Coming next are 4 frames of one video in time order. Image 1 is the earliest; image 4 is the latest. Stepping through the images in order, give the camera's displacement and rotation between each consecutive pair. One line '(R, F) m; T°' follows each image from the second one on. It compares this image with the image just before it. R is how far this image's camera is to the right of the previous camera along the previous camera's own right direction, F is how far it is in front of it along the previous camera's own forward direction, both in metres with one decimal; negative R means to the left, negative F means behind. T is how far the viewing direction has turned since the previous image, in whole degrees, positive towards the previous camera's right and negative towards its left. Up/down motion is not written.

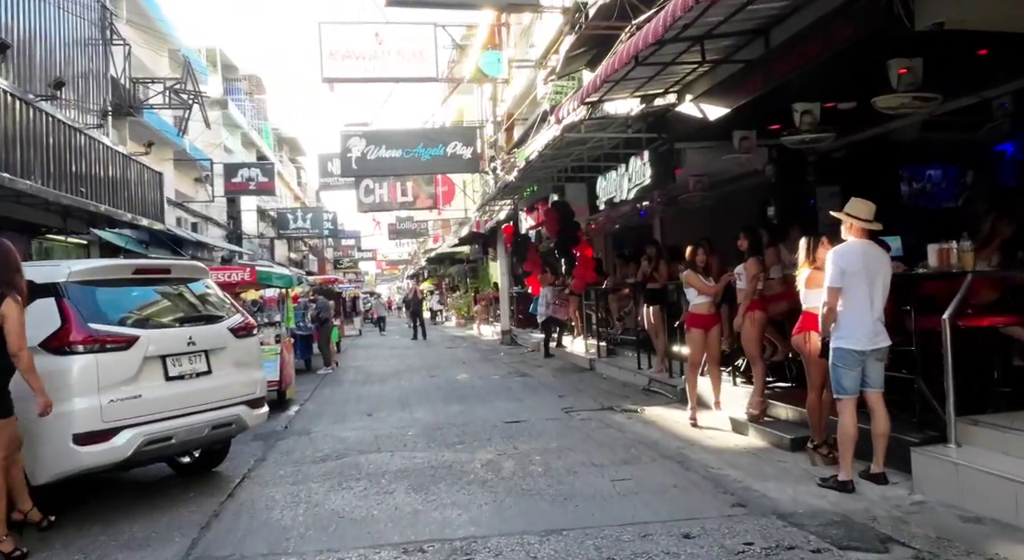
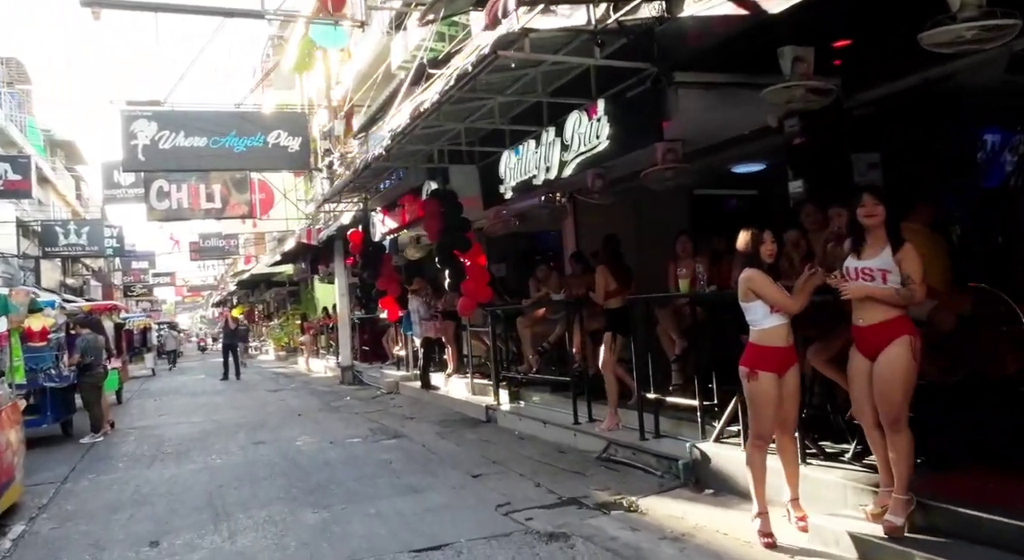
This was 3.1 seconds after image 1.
(-0.6, +4.0) m; +13°
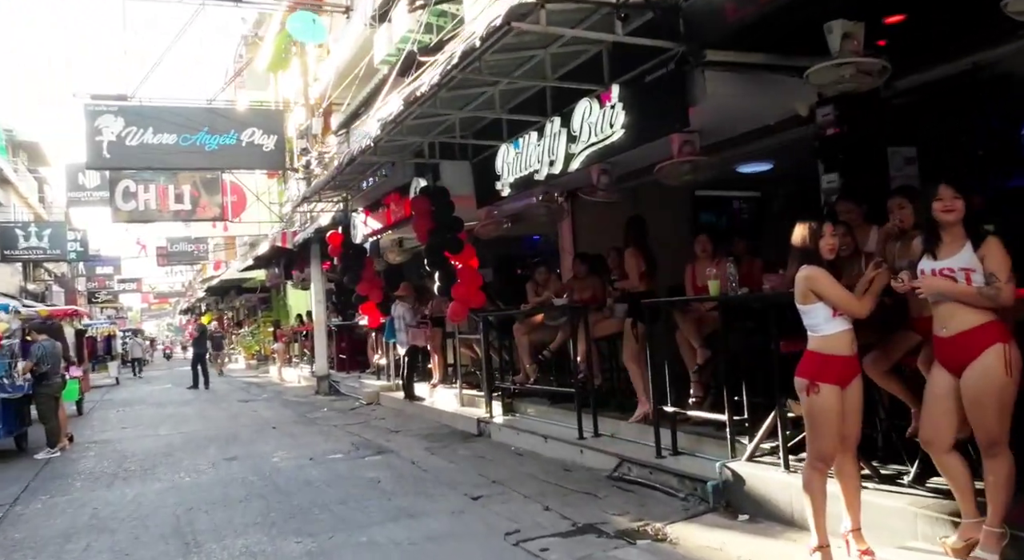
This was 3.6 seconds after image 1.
(-0.3, +0.6) m; +2°
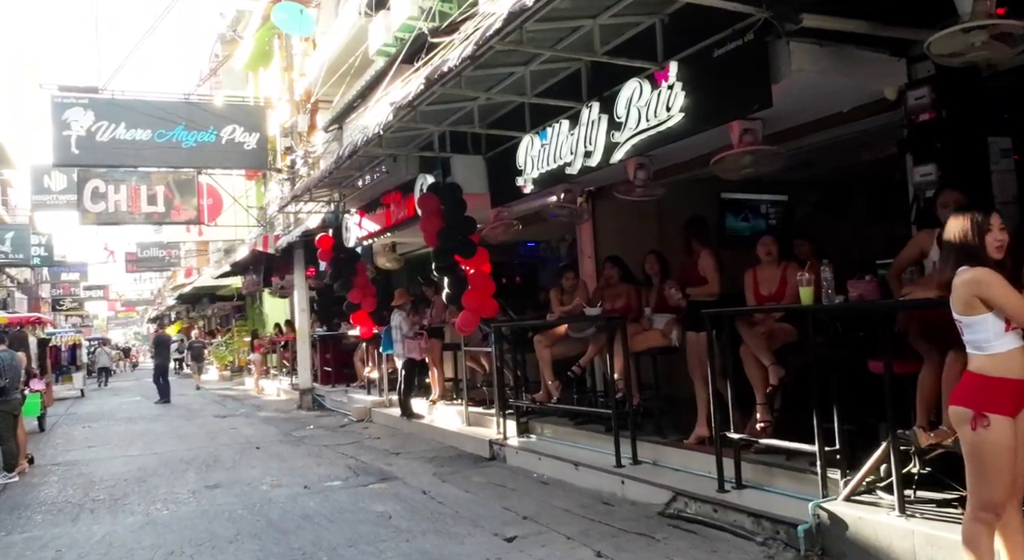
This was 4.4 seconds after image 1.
(-0.5, +0.9) m; +2°
